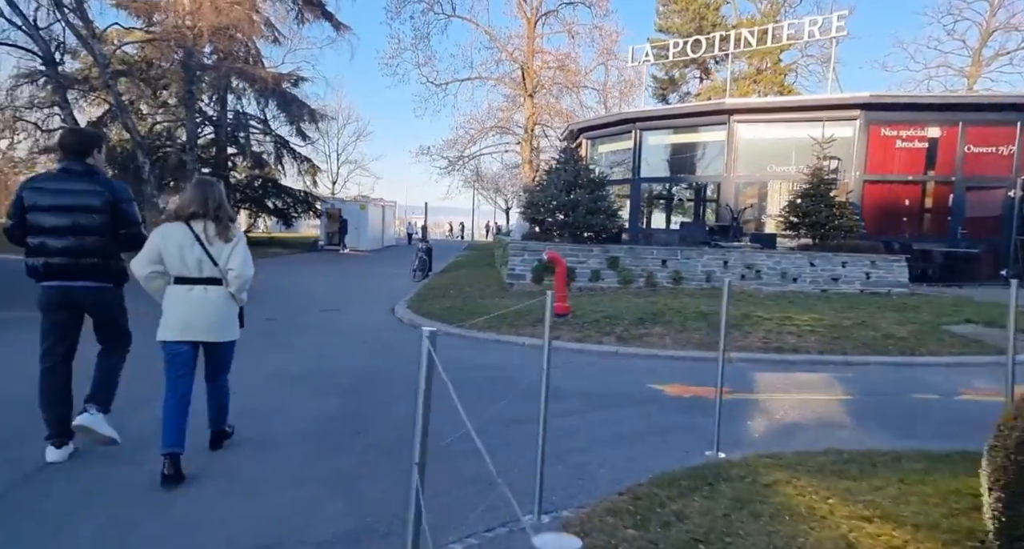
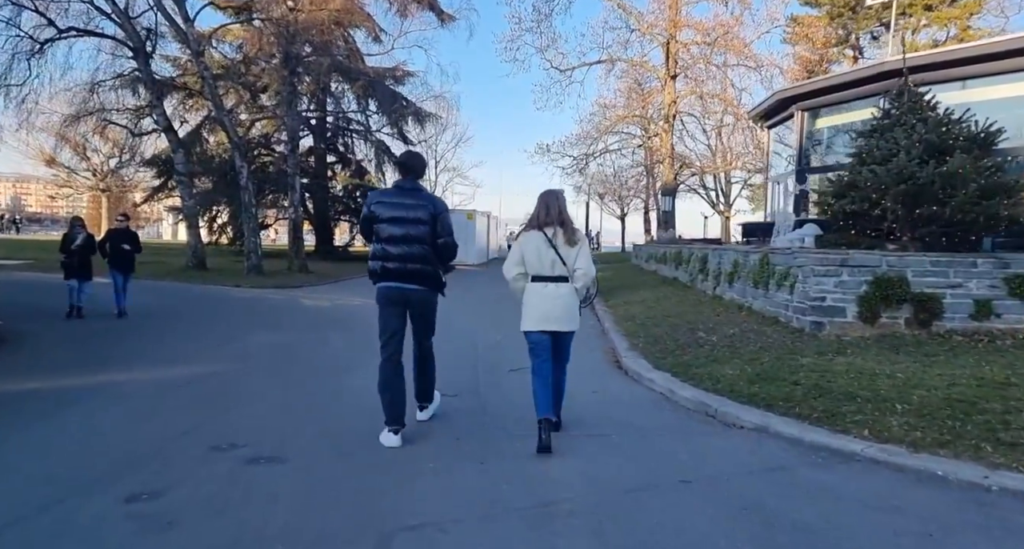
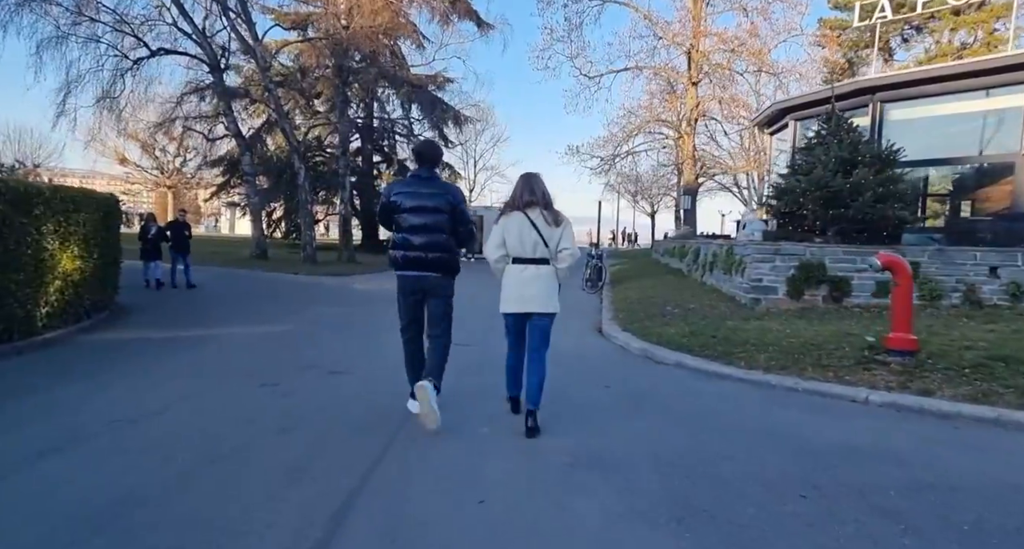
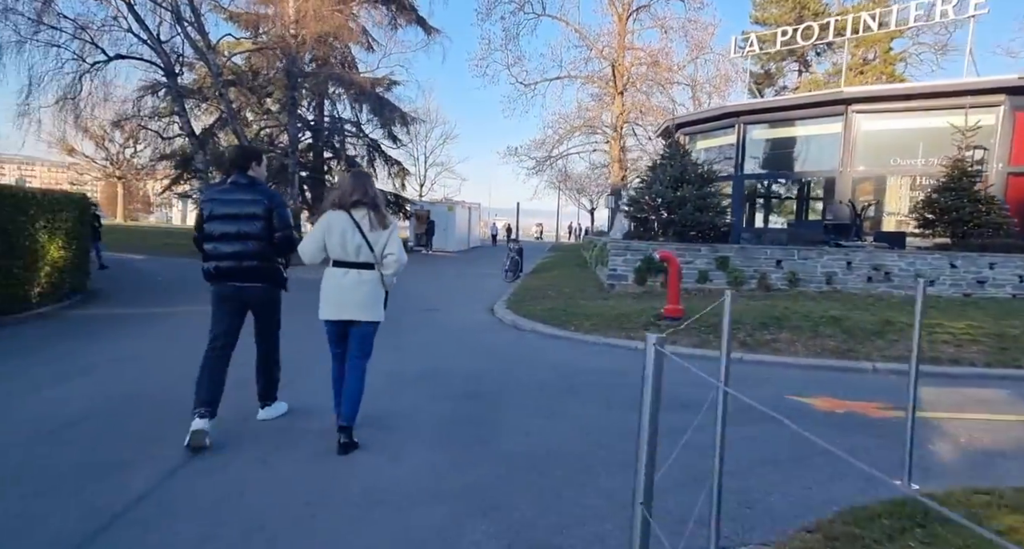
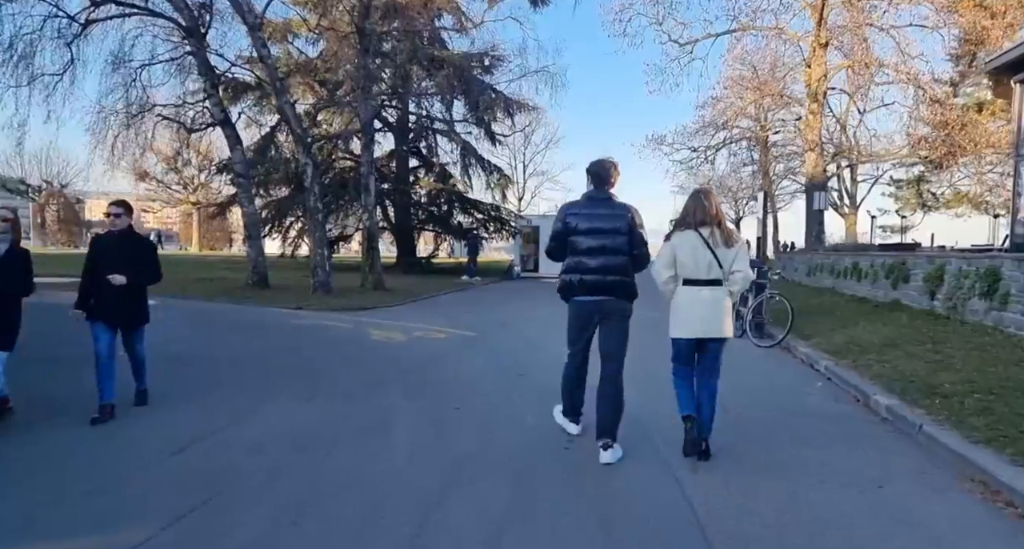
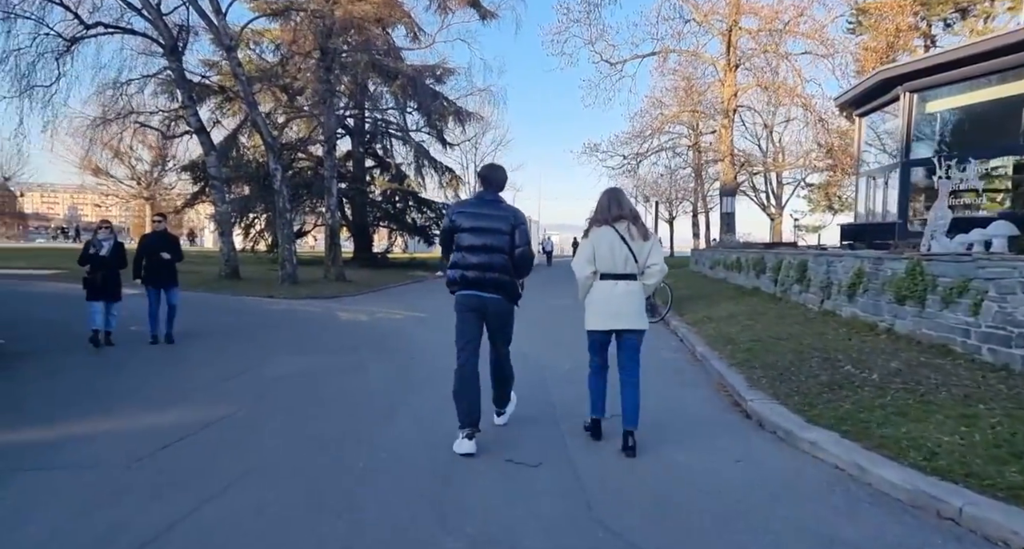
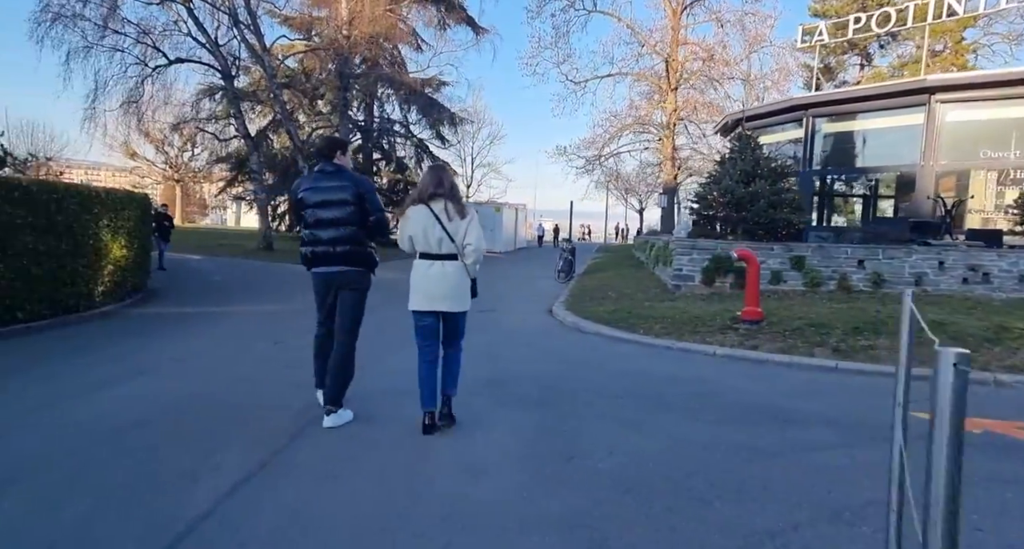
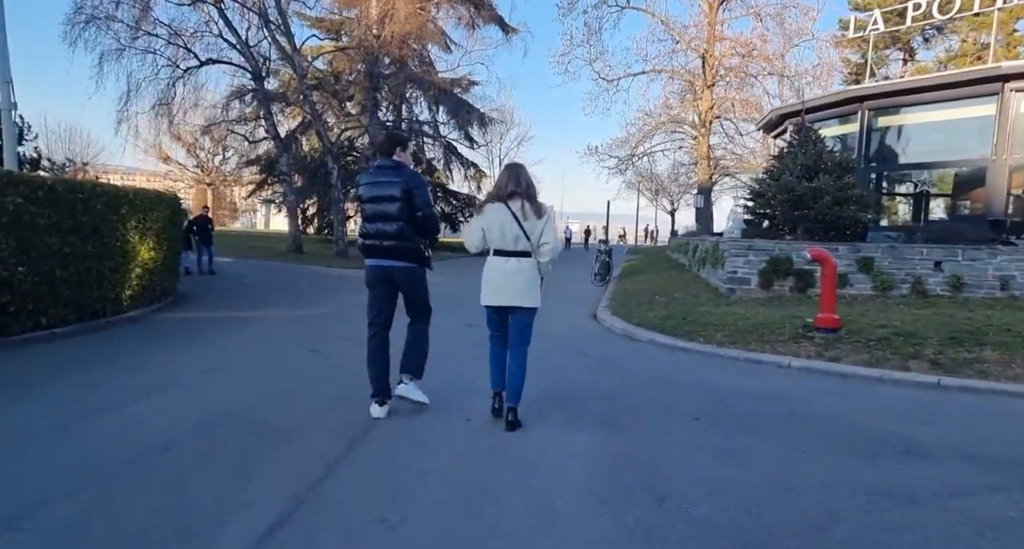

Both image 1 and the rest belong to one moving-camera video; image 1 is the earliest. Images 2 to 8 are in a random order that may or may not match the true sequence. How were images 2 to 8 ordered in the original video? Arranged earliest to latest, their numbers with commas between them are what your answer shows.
4, 7, 8, 3, 2, 6, 5
